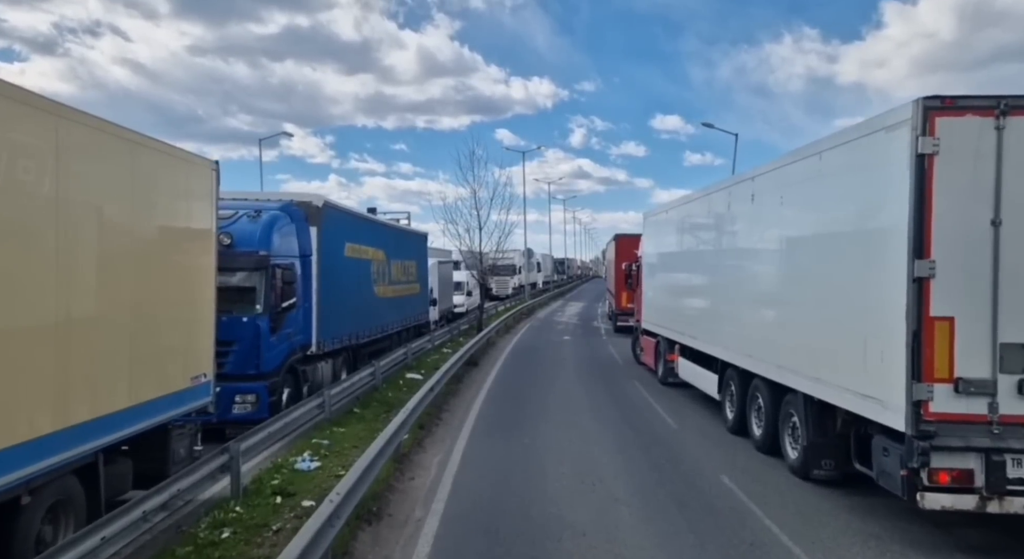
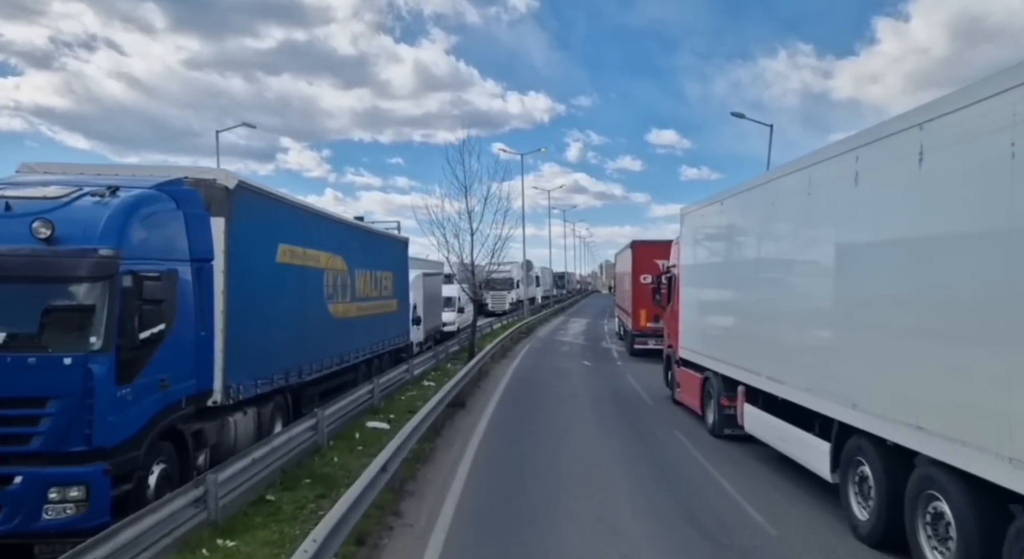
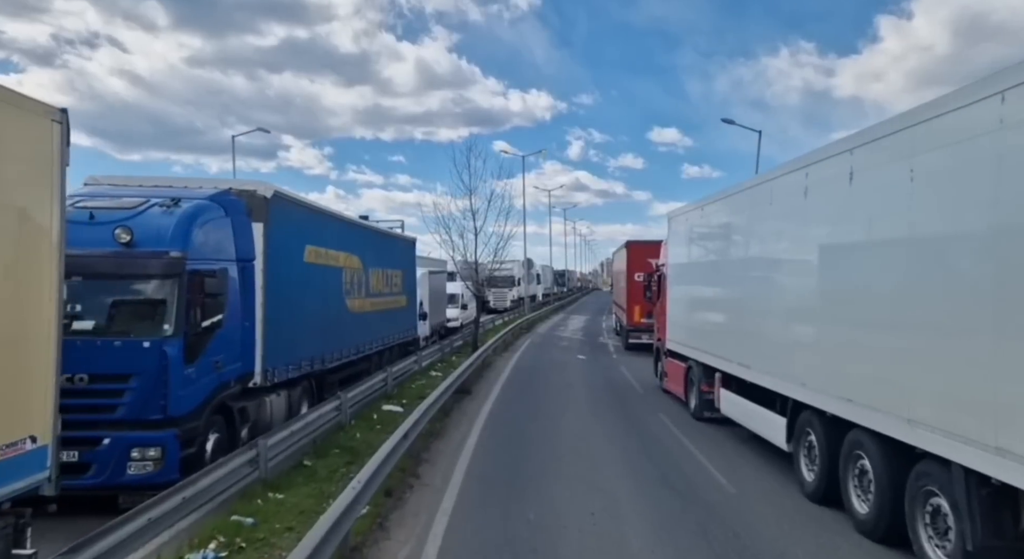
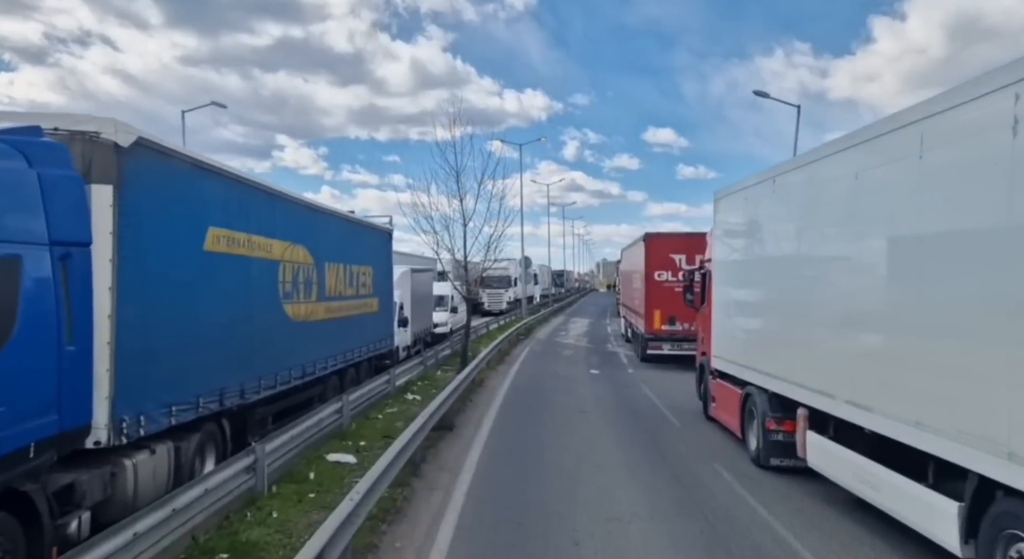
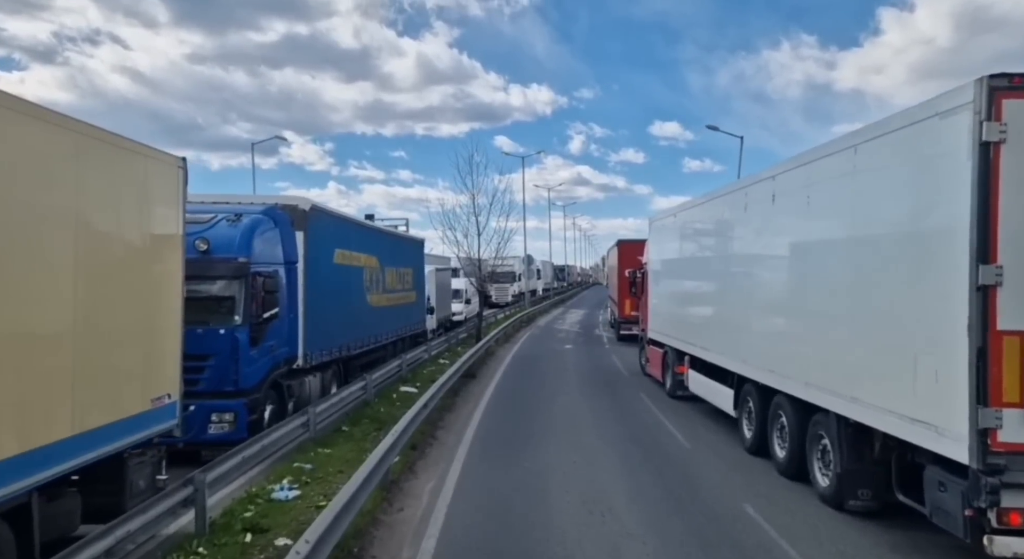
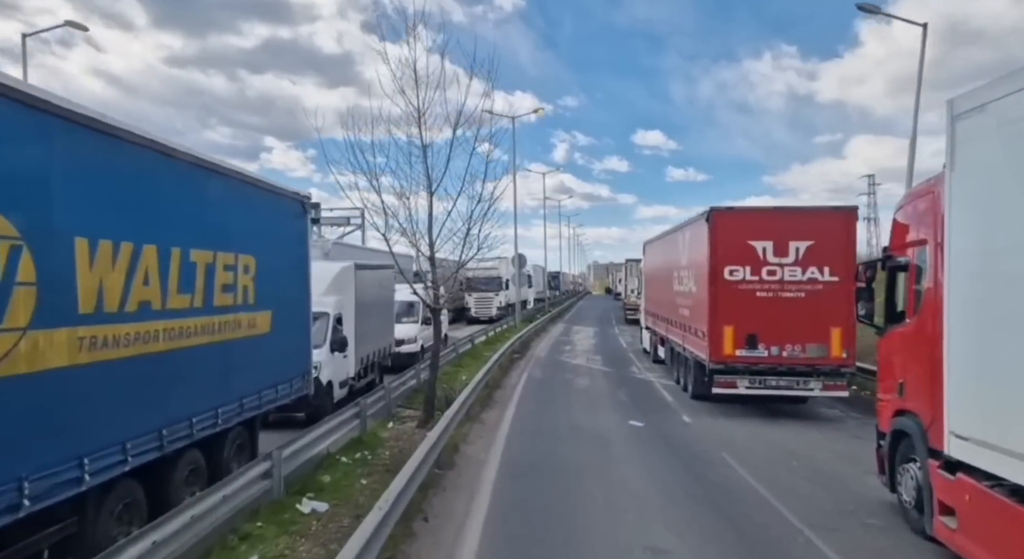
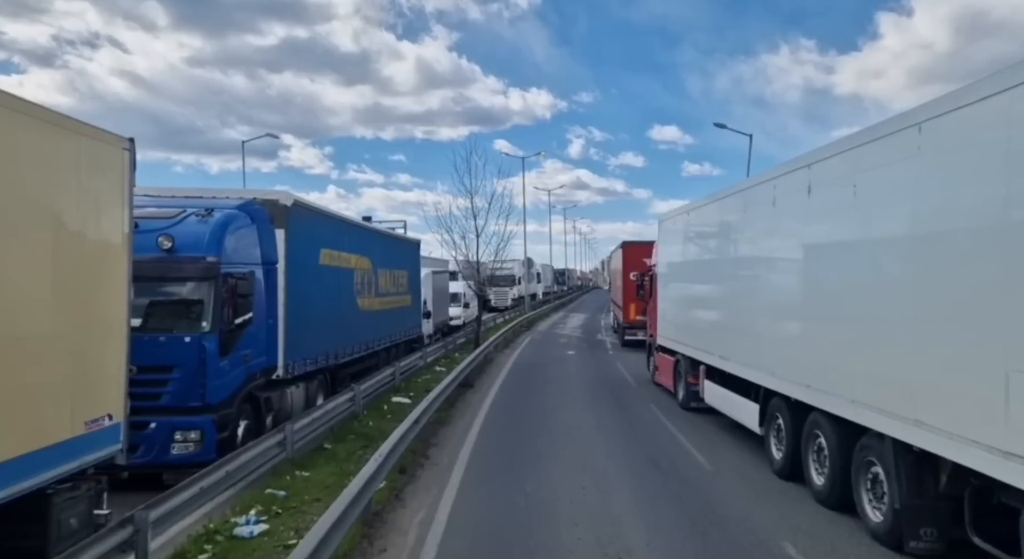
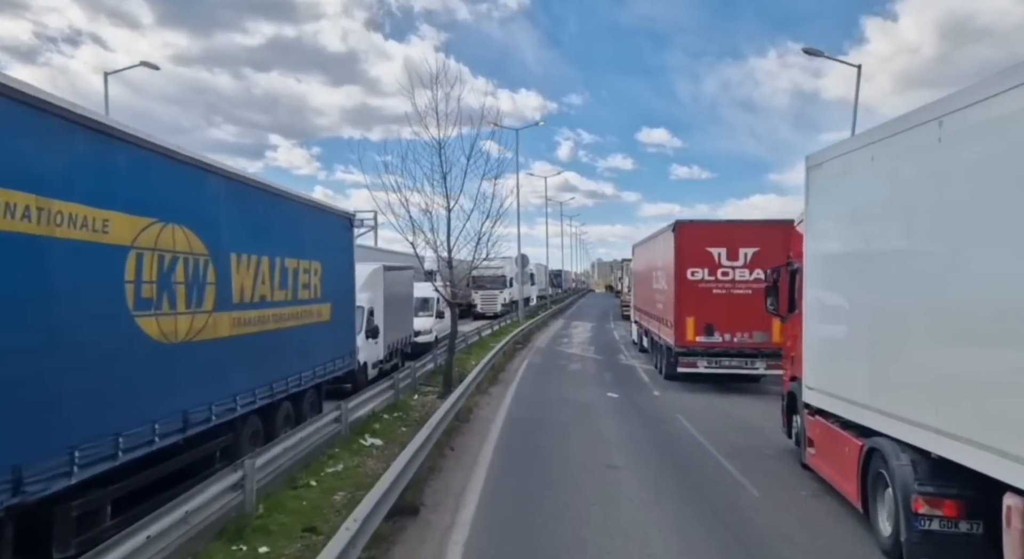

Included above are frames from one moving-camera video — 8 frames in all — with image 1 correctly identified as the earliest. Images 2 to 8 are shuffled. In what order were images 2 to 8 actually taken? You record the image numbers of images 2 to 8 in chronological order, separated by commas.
5, 7, 3, 2, 4, 8, 6
